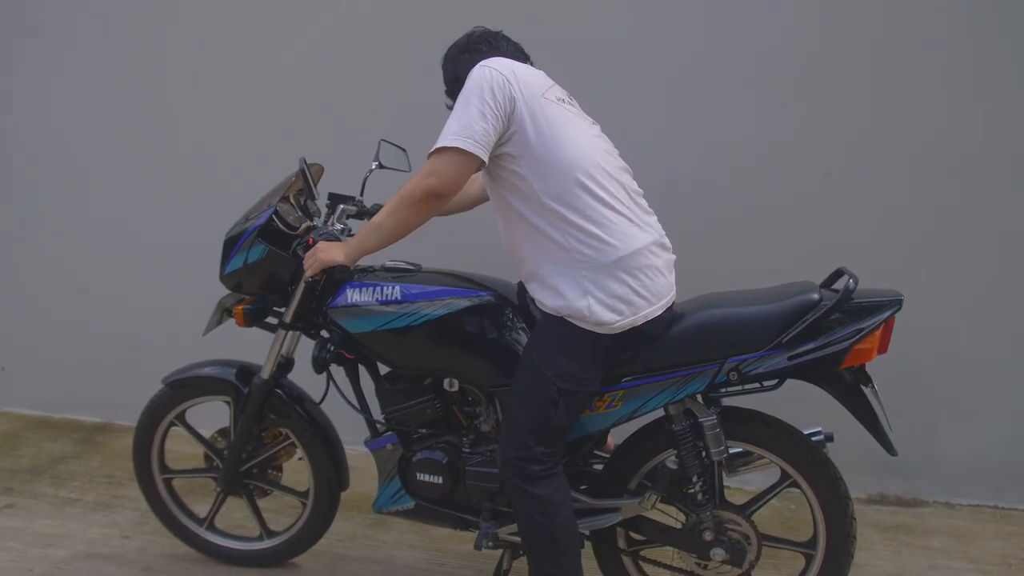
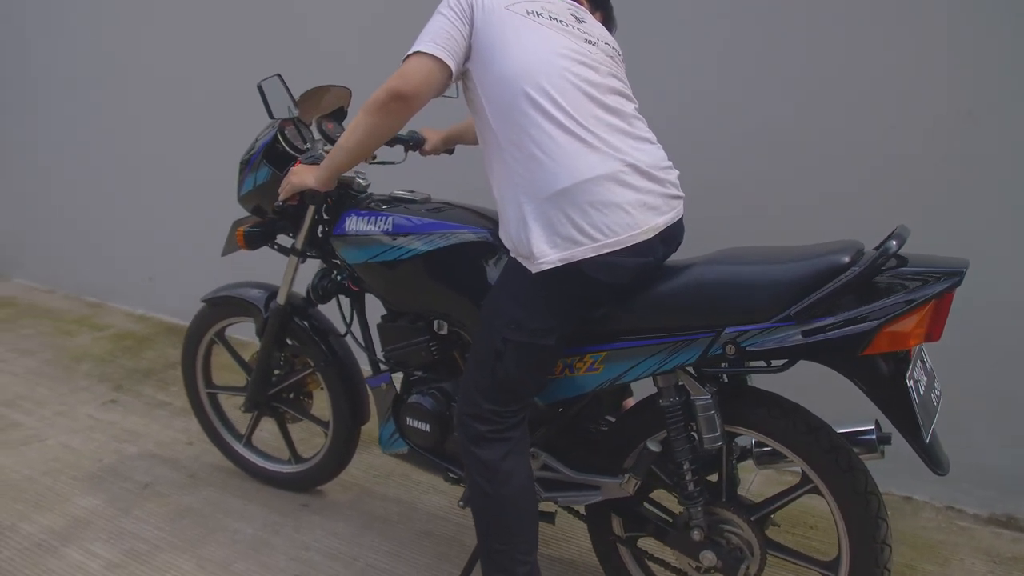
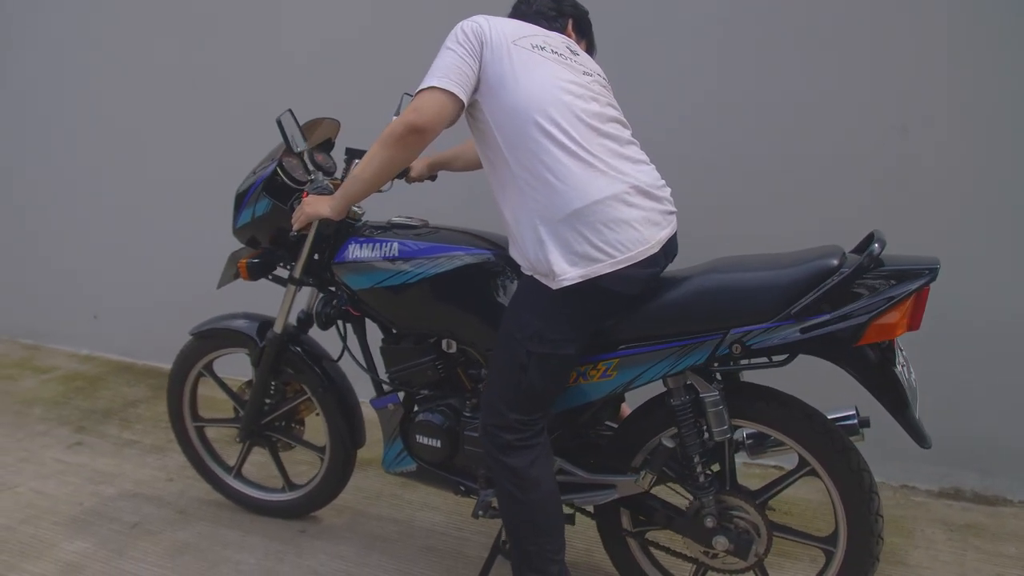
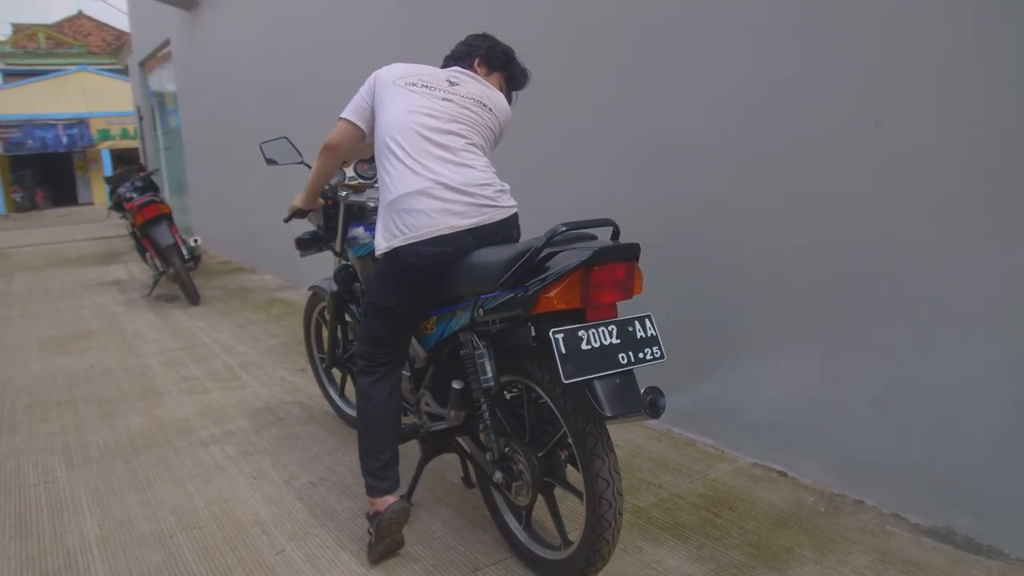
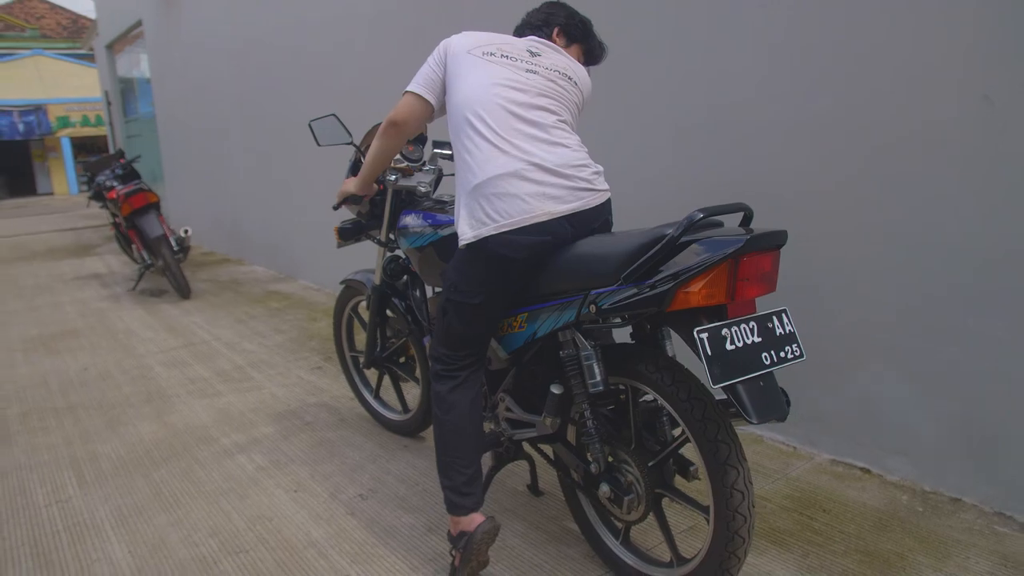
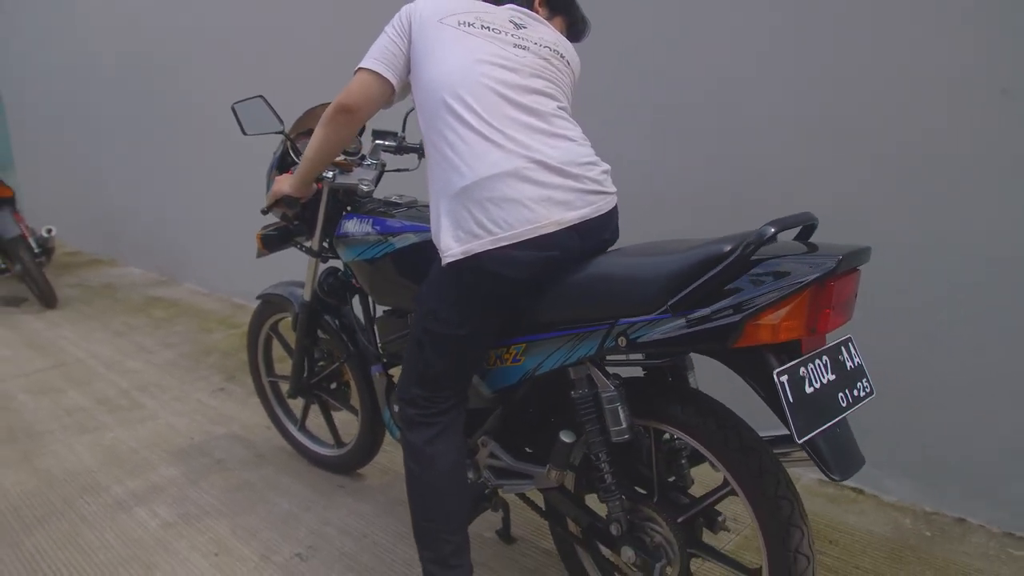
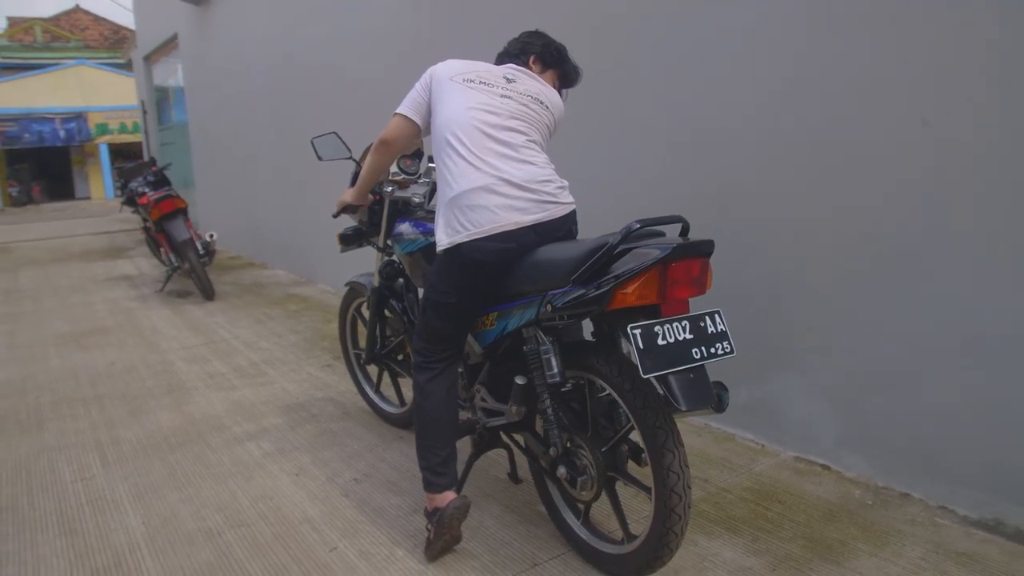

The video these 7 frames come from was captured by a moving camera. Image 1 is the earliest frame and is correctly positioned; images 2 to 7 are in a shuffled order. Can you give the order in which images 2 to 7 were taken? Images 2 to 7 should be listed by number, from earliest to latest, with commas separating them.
3, 2, 6, 5, 7, 4
